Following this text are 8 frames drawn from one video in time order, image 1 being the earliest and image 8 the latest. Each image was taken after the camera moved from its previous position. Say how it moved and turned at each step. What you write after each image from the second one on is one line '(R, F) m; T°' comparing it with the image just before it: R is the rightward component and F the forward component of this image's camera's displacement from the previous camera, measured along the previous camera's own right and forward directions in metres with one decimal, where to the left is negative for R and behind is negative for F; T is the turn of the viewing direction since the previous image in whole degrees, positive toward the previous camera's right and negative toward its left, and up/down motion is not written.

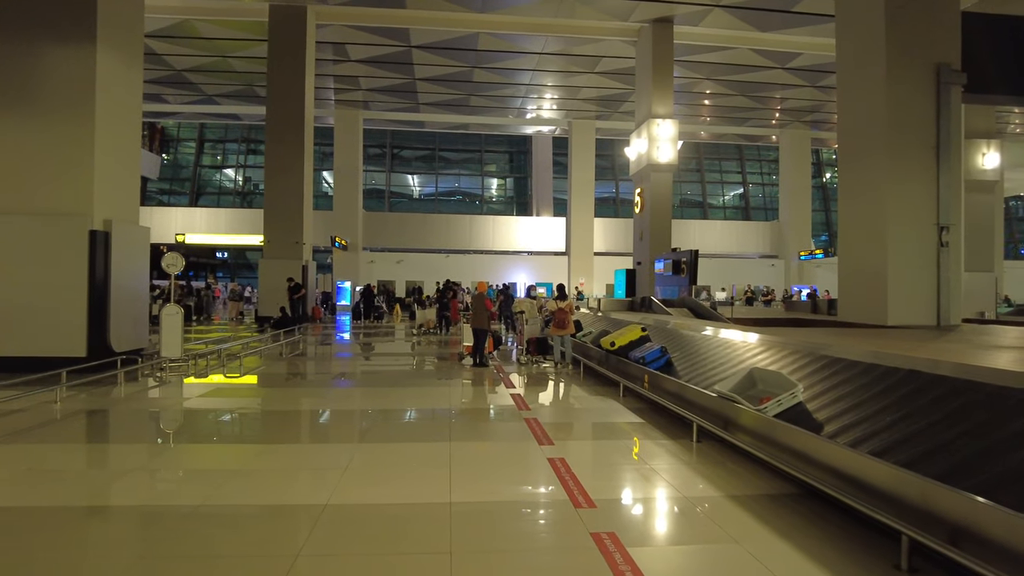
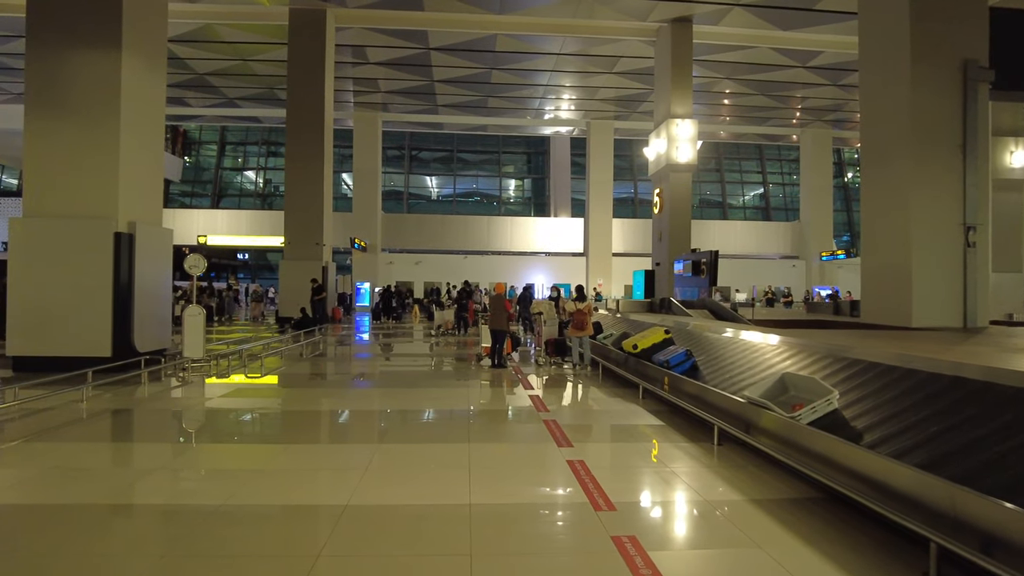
(0.0, 0.0) m; -2°
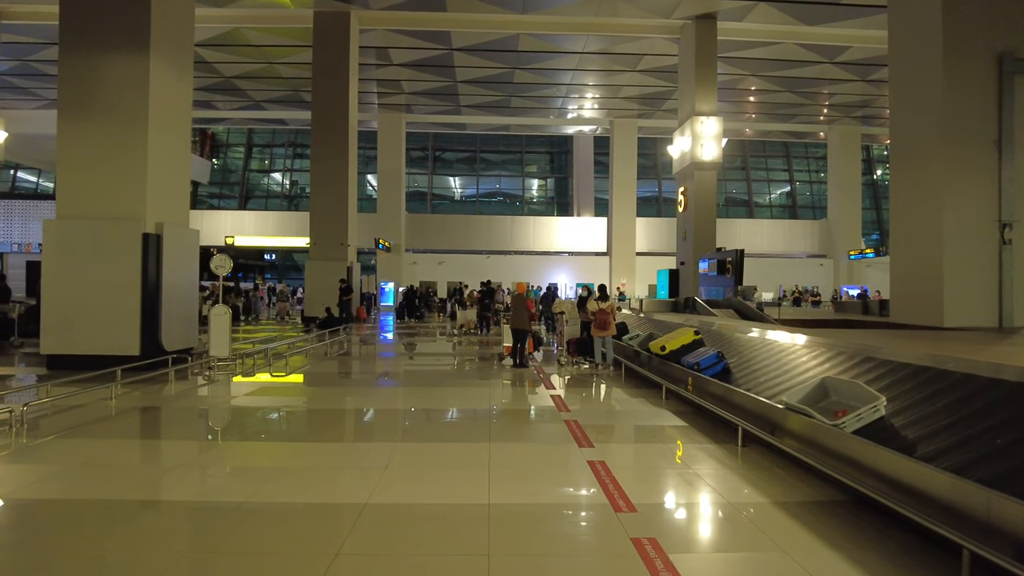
(0.0, 0.0) m; -2°
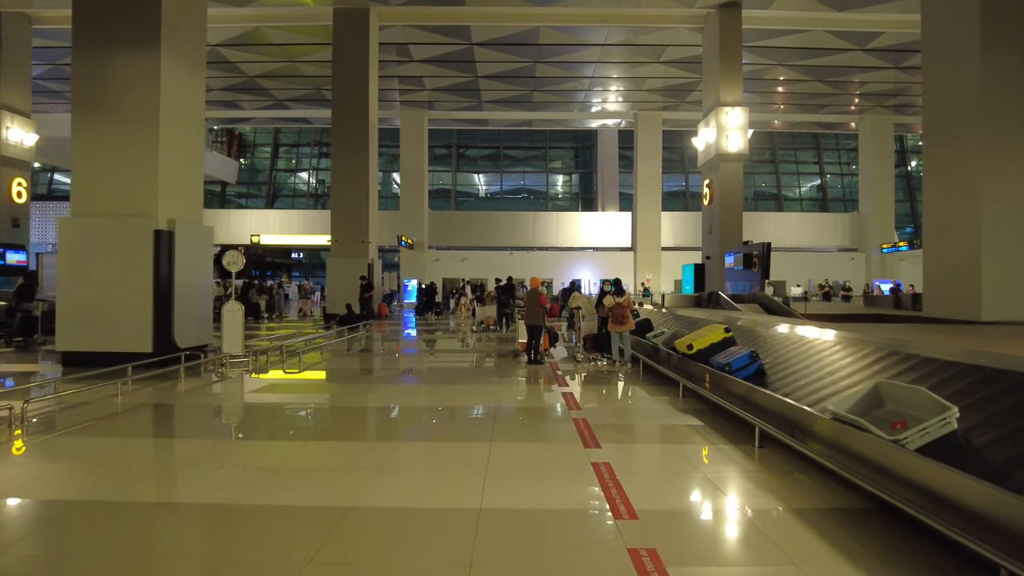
(+0.1, +0.2) m; -2°
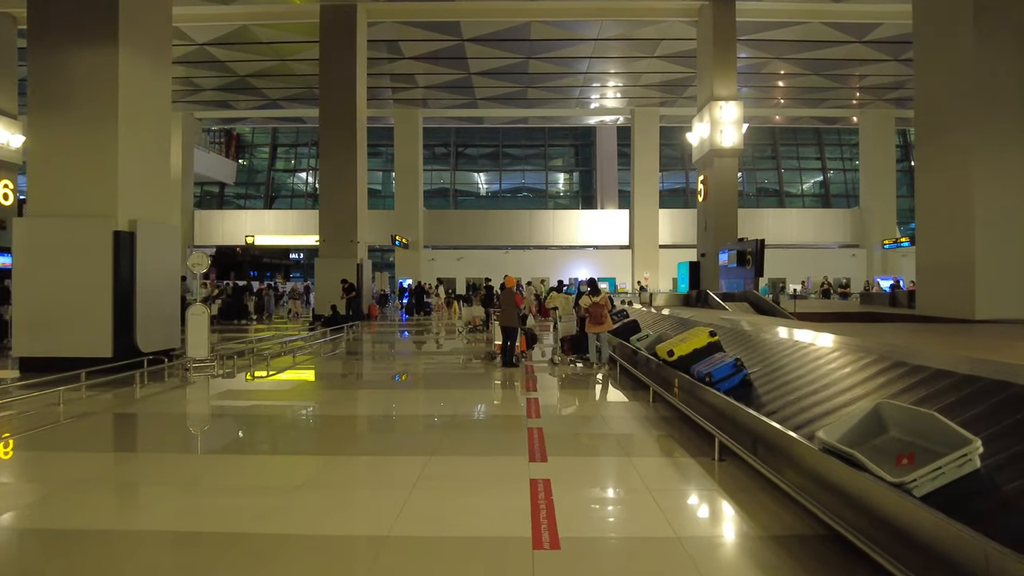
(+0.4, +0.3) m; 0°
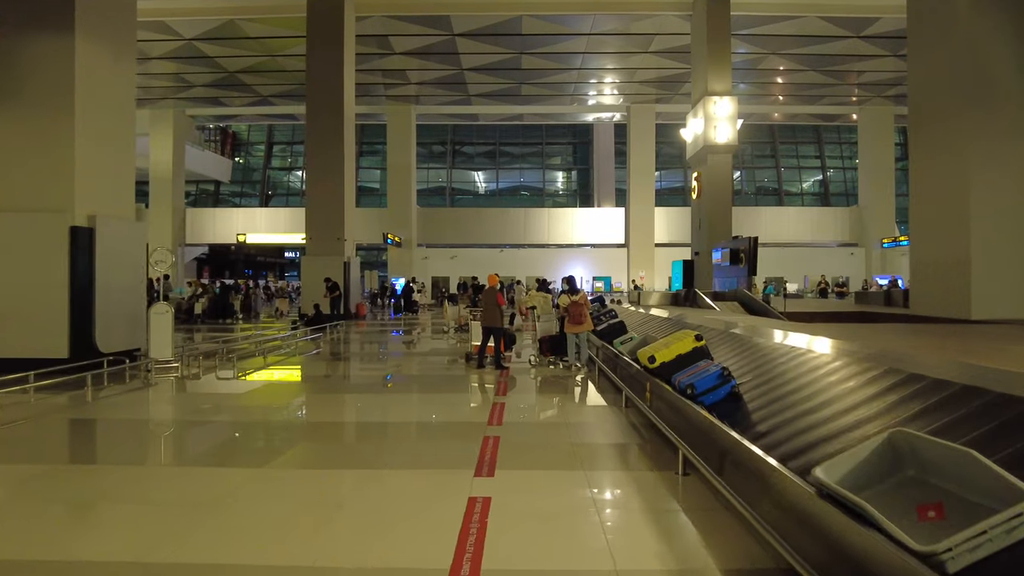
(+0.3, +0.3) m; 0°
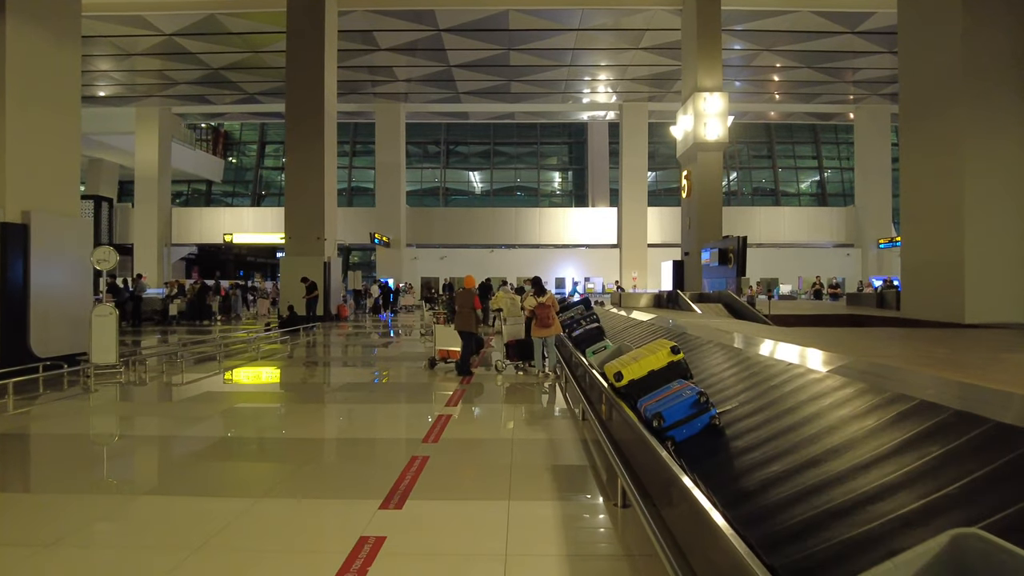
(+0.4, +0.4) m; 0°
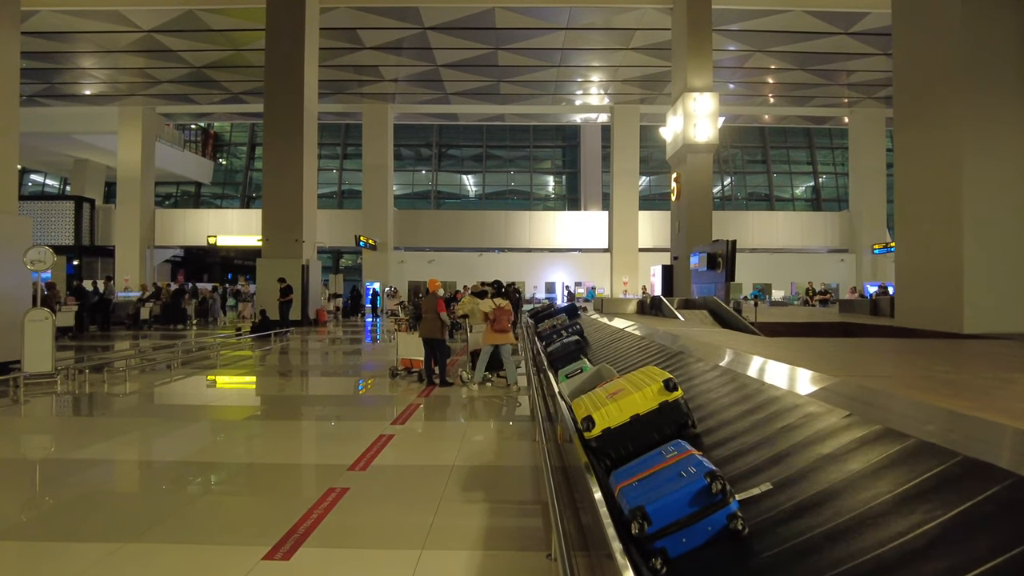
(+0.3, +0.5) m; 0°
